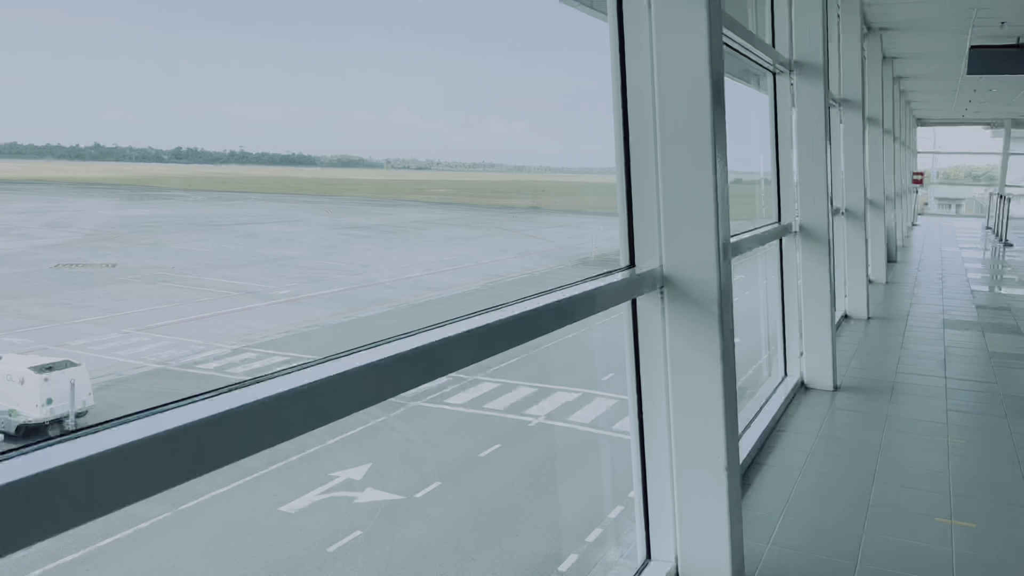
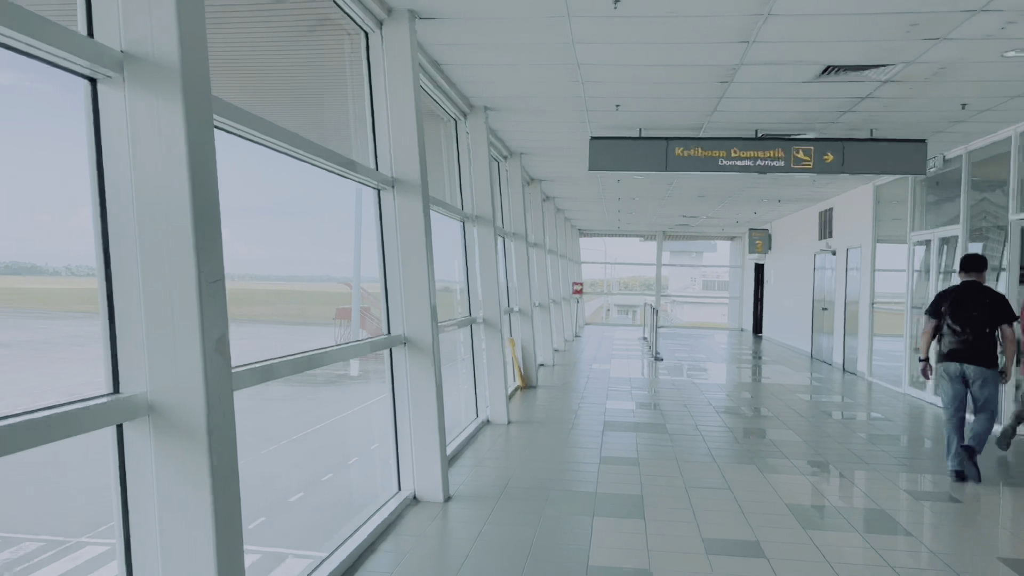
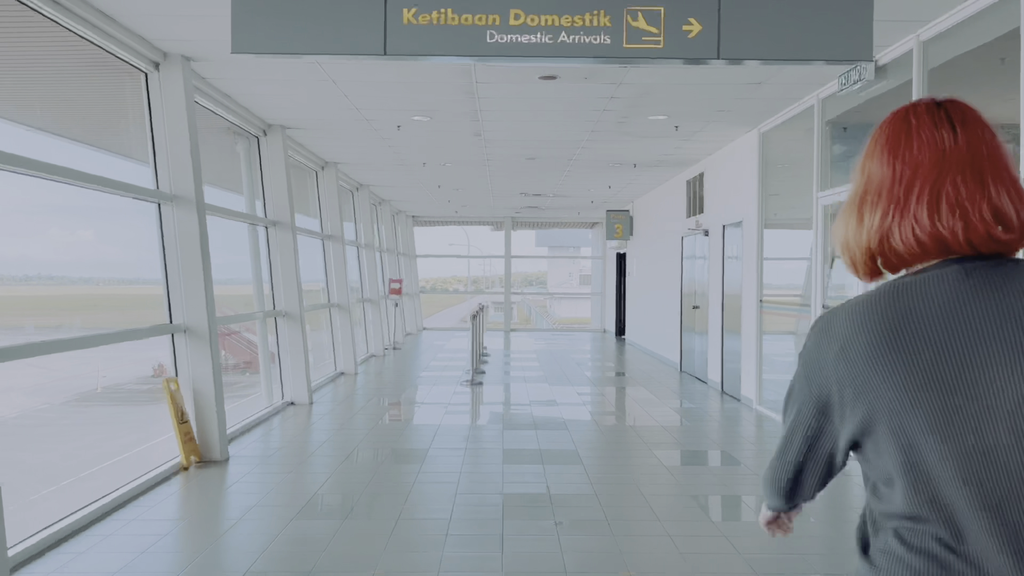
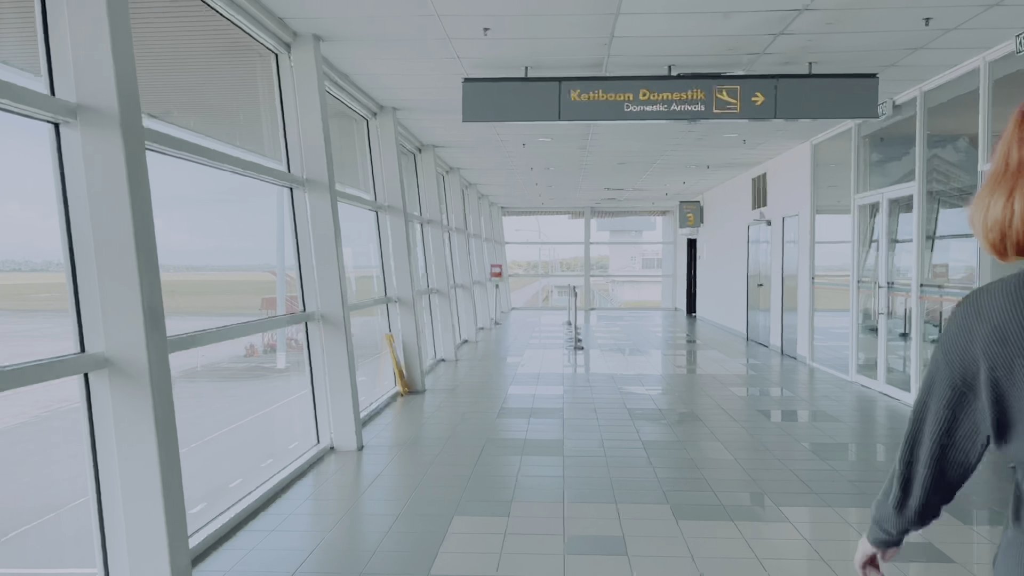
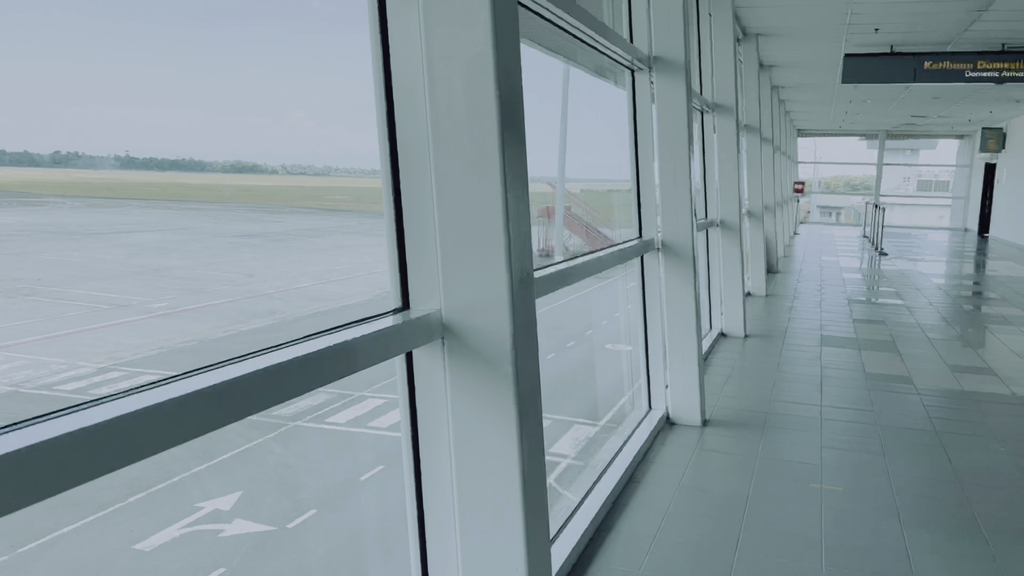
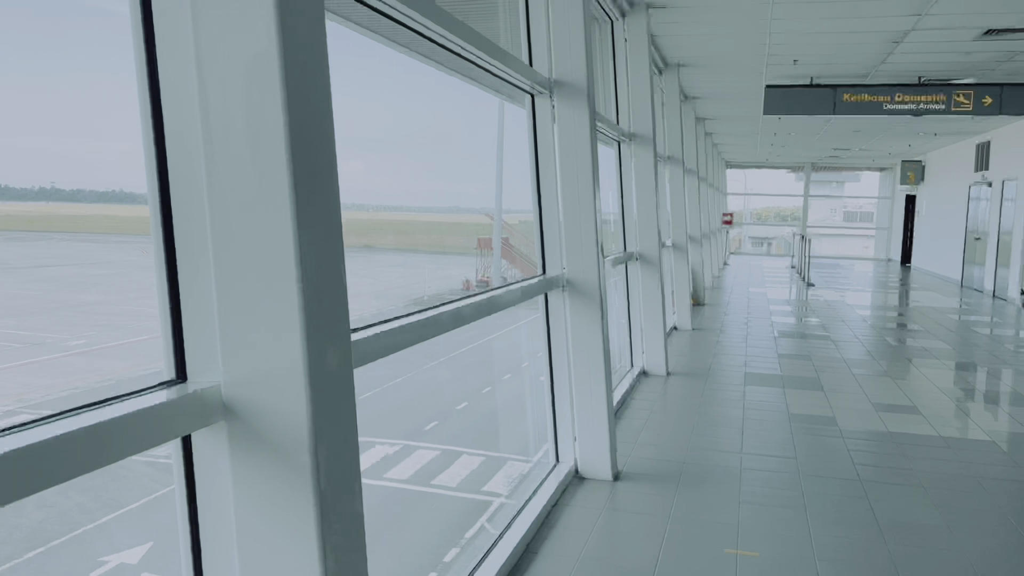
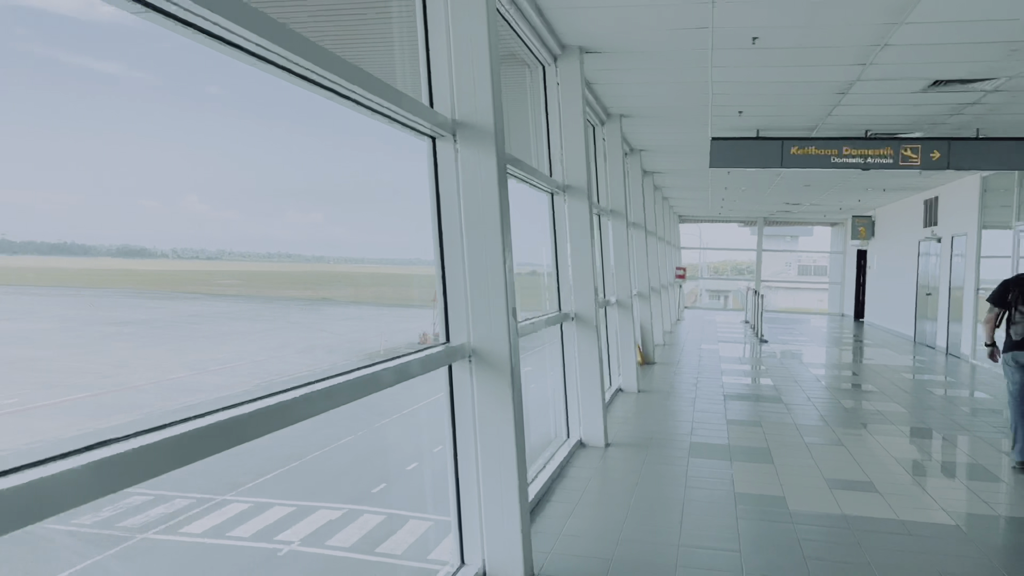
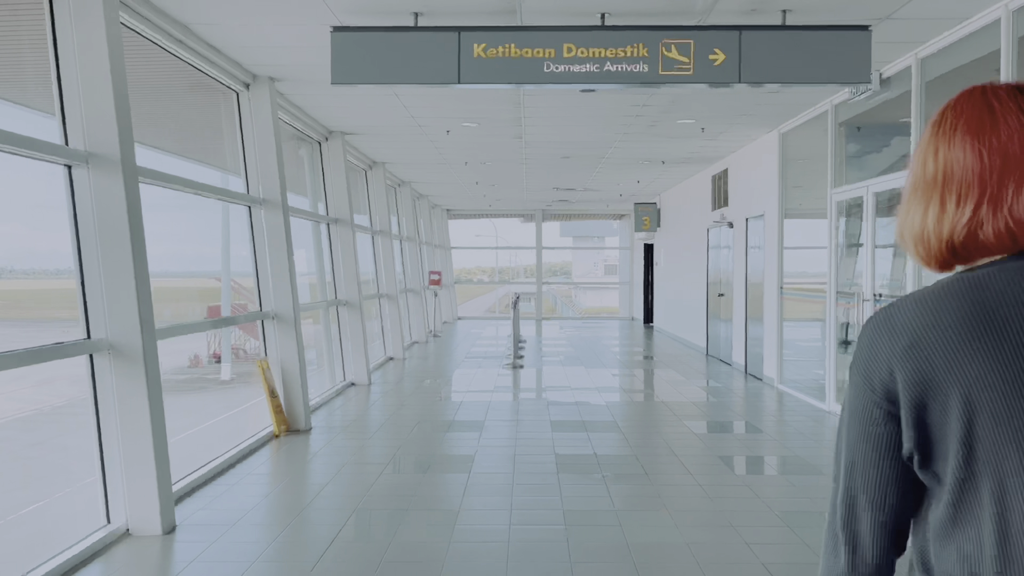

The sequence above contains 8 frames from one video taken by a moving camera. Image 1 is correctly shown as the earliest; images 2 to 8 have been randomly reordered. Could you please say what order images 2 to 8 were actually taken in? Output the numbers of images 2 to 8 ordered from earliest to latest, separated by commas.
5, 6, 7, 2, 4, 8, 3
